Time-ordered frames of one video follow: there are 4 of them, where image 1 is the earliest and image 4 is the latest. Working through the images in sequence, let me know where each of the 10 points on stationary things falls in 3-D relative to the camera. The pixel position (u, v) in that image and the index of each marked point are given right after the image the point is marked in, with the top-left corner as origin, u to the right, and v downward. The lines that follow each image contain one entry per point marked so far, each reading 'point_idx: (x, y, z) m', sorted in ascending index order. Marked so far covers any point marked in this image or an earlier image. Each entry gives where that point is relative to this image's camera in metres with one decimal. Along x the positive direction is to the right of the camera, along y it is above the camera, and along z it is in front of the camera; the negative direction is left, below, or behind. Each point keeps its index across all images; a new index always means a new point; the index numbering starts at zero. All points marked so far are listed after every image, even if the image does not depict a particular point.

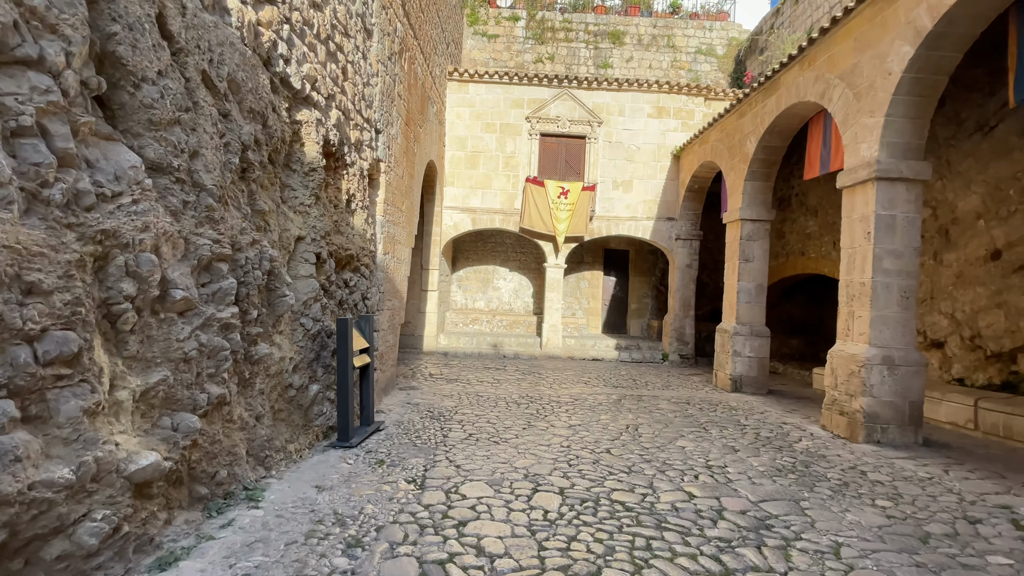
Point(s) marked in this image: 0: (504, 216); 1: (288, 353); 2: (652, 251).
0: (-0.2, +1.5, +10.0) m
1: (-1.7, -0.5, +3.7) m
2: (+3.5, +0.9, +11.9) m
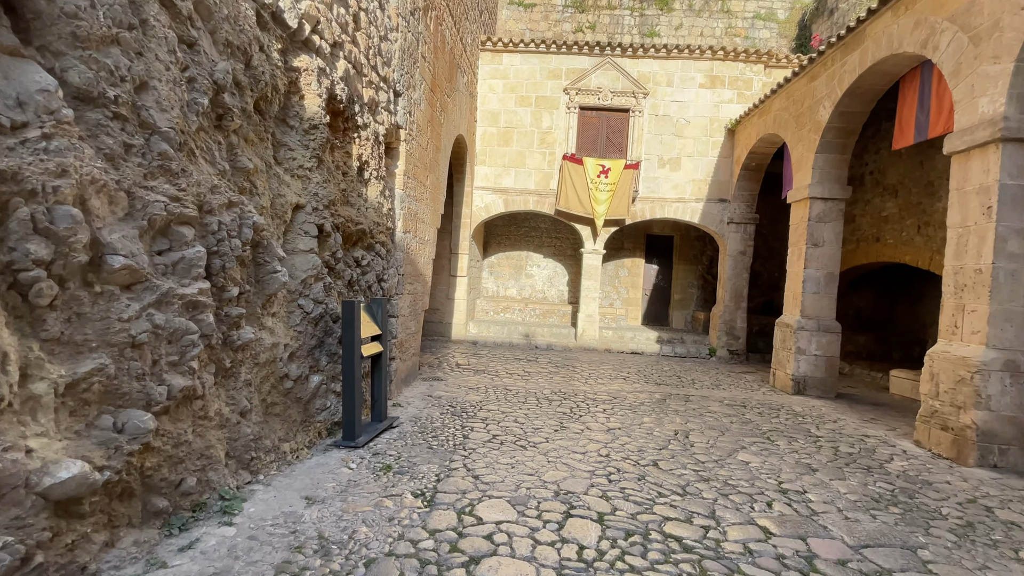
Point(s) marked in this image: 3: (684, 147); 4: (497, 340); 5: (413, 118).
0: (+0.5, +1.8, +9.4) m
1: (-1.5, -0.3, +3.2) m
2: (+4.3, +1.2, +11.0) m
3: (+3.4, +2.7, +9.3) m
4: (-0.3, -1.0, +9.4) m
5: (-1.1, +1.9, +5.5) m
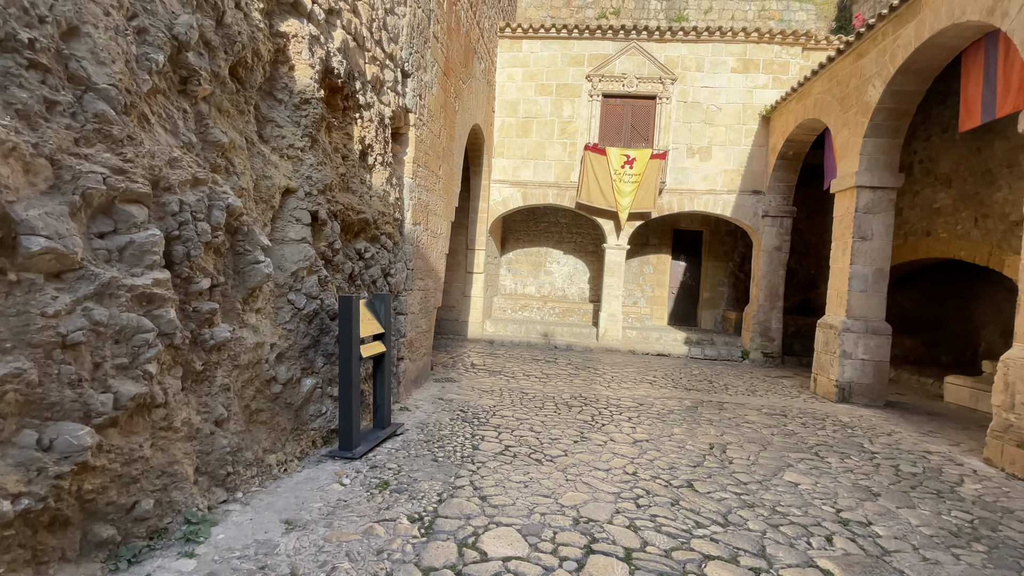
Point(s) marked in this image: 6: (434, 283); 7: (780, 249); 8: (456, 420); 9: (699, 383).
0: (+0.8, +1.9, +8.9) m
1: (-1.5, -0.3, +2.9) m
2: (+4.7, +1.2, +10.4) m
3: (+3.7, +2.8, +8.7) m
4: (0.0, -1.0, +9.0) m
5: (-0.9, +2.0, +5.1) m
6: (-0.9, 0.0, +5.8) m
7: (+4.8, +0.7, +8.5) m
8: (-0.5, -1.2, +4.4) m
9: (+2.6, -1.3, +6.6) m
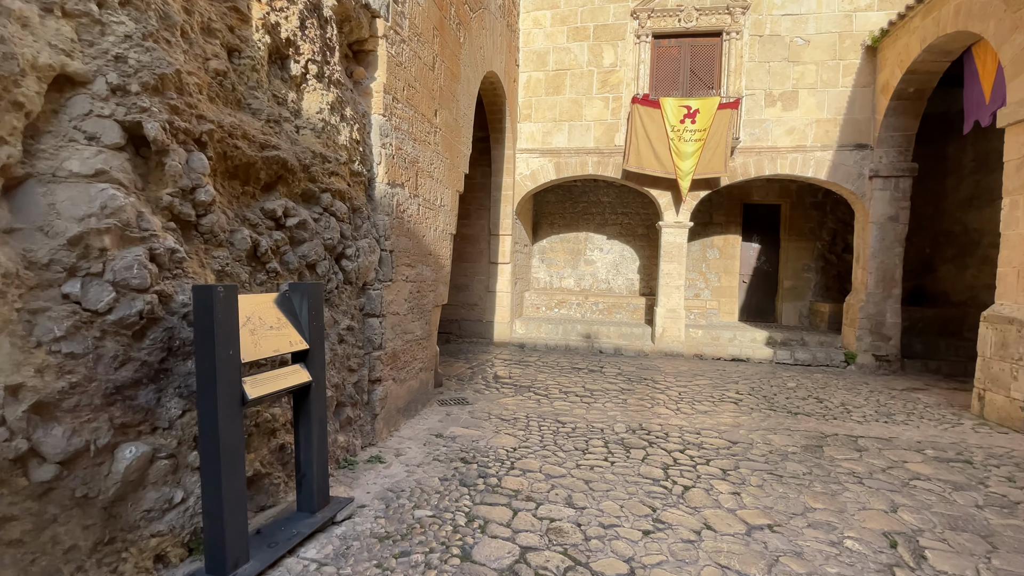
0: (+1.3, +2.0, +7.2) m
1: (-1.5, -0.2, +1.4) m
2: (+5.3, +1.5, +8.3) m
3: (+4.1, +3.0, +6.7) m
4: (+0.6, -0.8, +7.4) m
5: (-0.8, +2.1, +3.5) m
6: (-0.7, +0.1, +4.3) m
7: (+5.2, +0.9, +6.5) m
8: (-0.4, -1.1, +2.8) m
9: (+2.9, -1.2, +4.8) m
